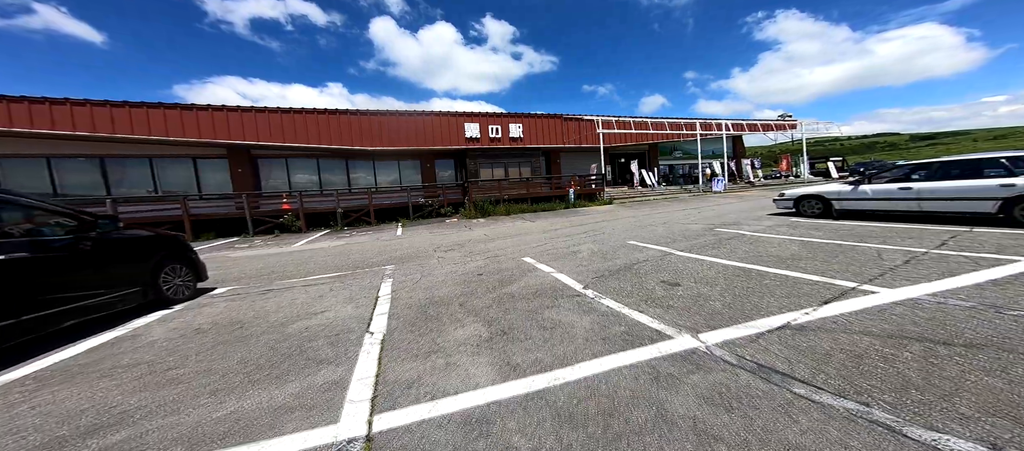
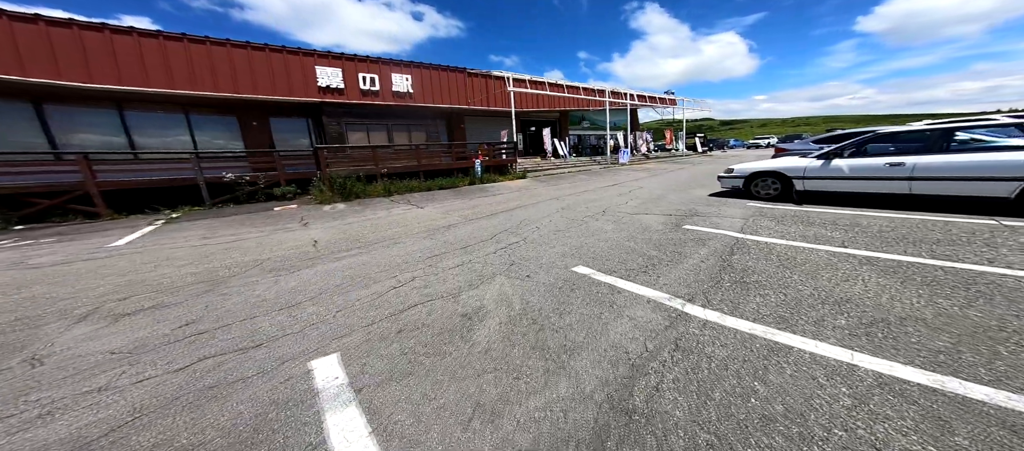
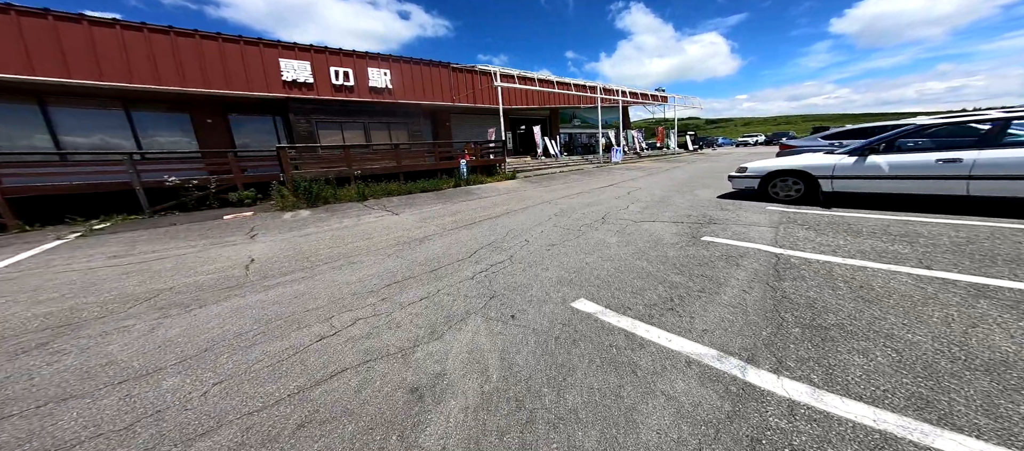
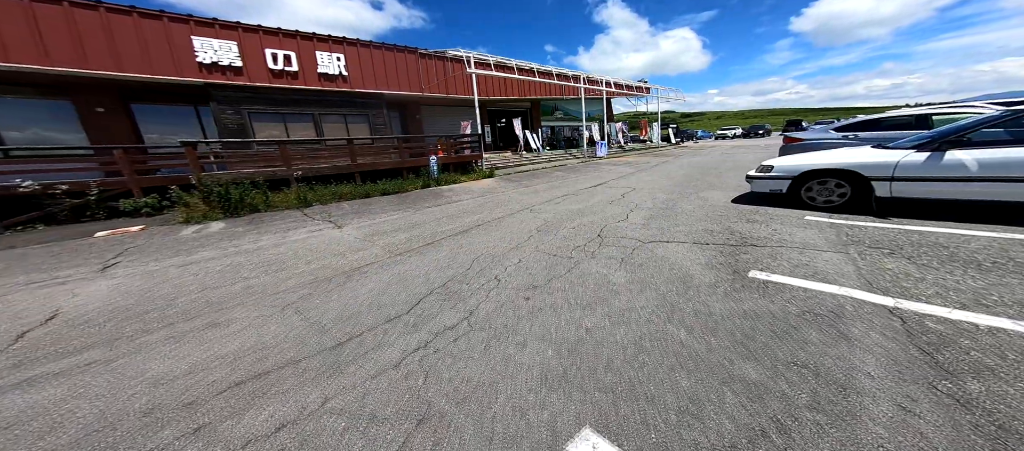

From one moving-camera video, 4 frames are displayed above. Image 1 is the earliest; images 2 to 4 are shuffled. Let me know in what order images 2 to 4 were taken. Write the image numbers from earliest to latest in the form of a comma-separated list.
2, 3, 4
